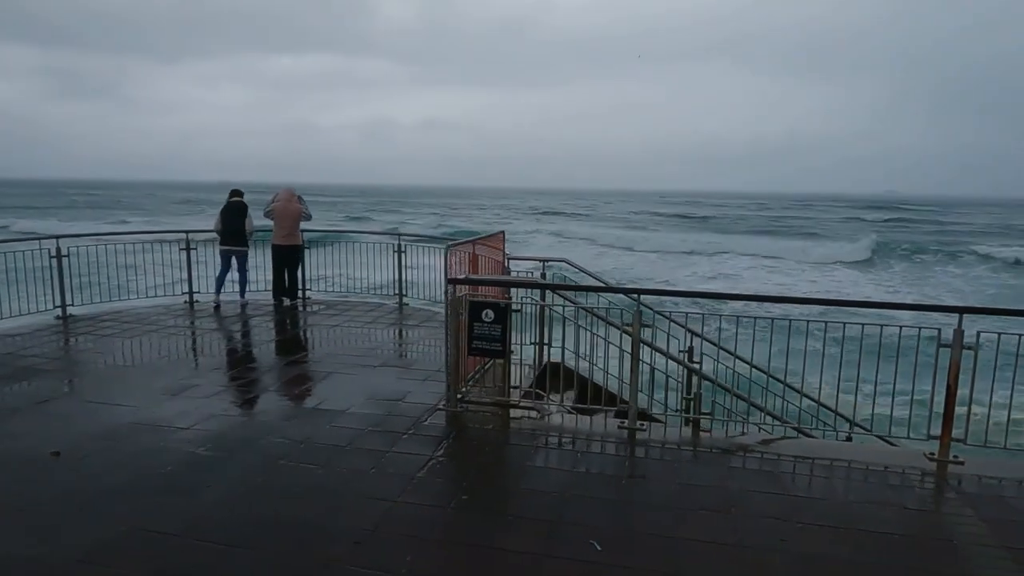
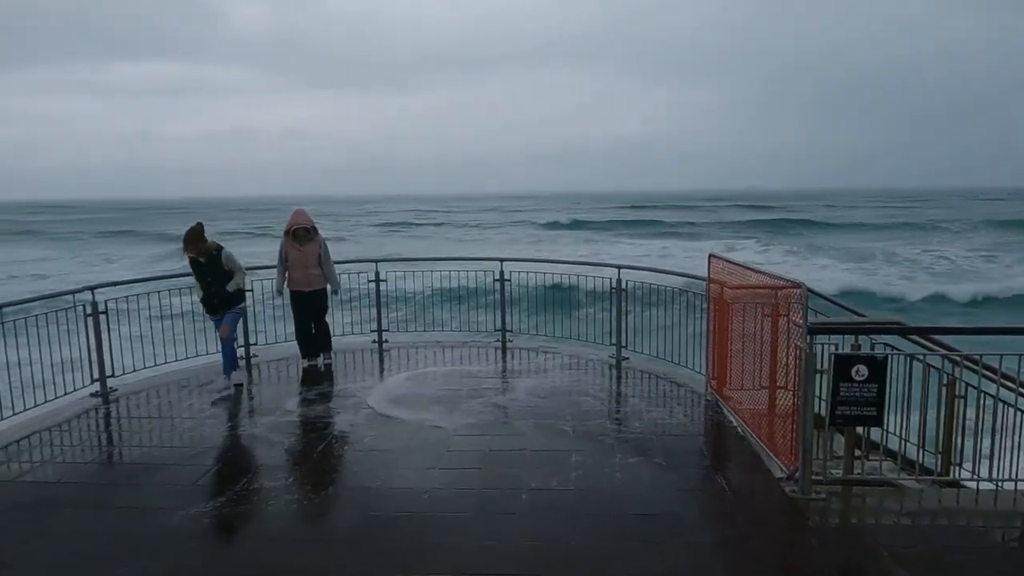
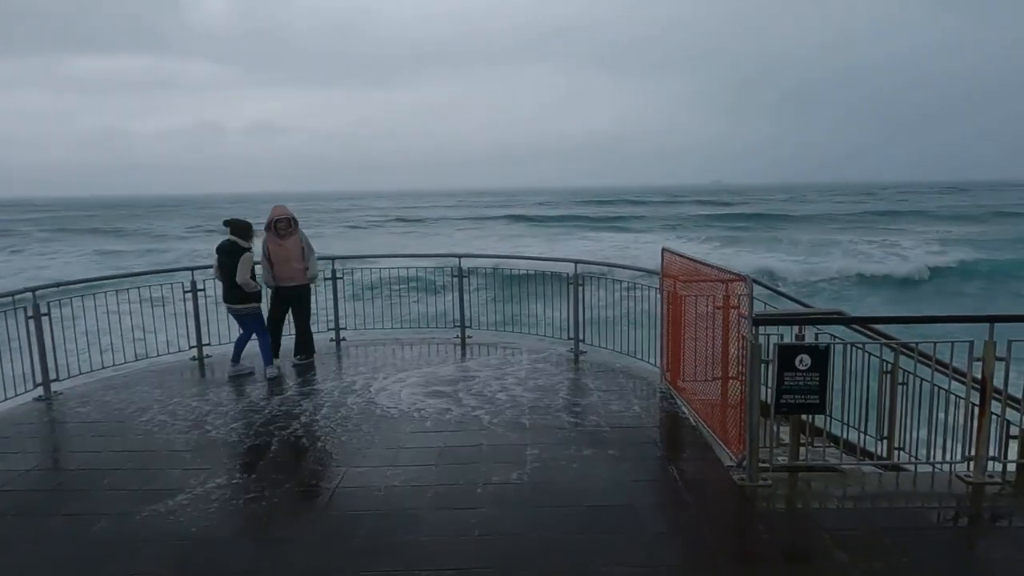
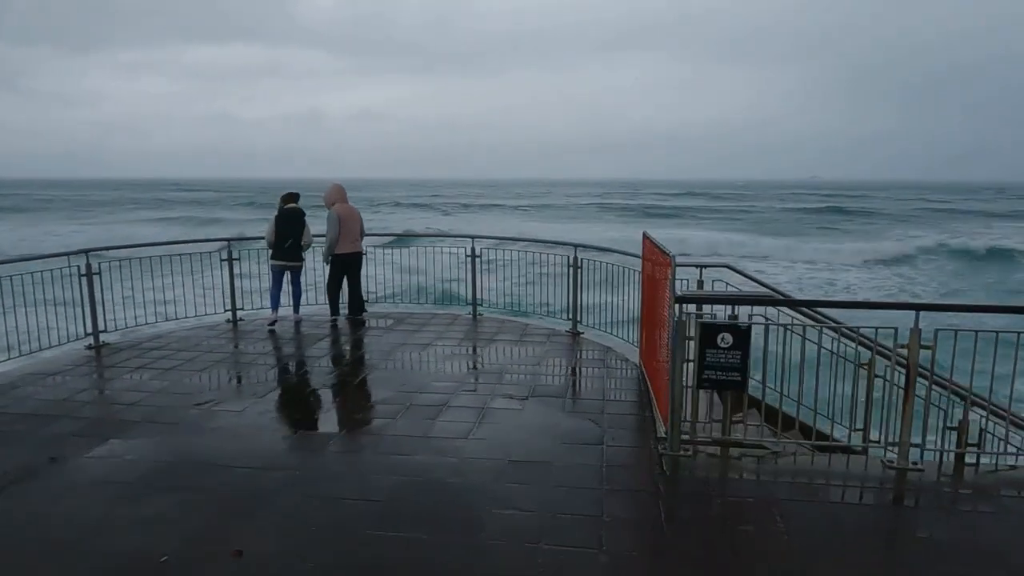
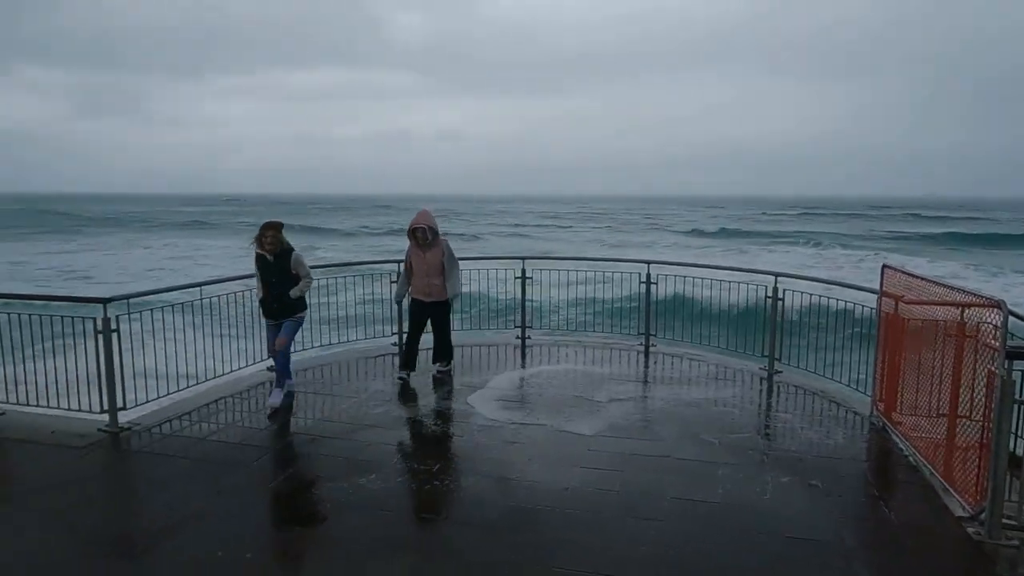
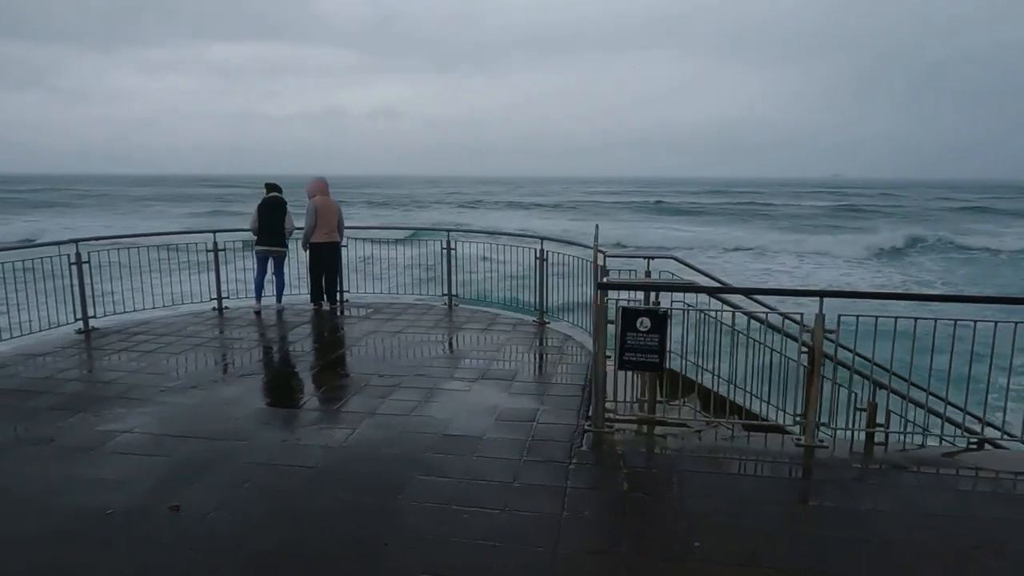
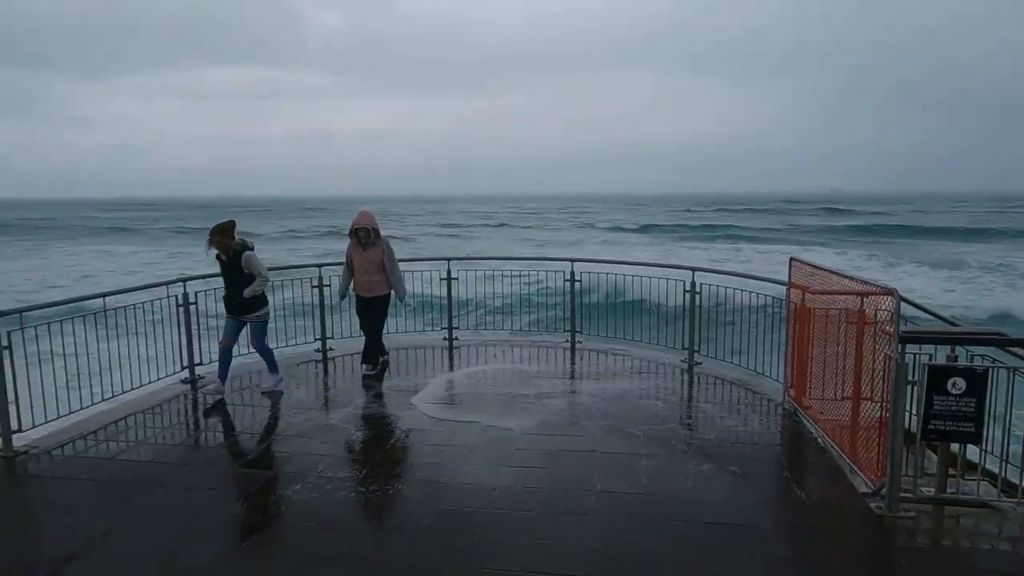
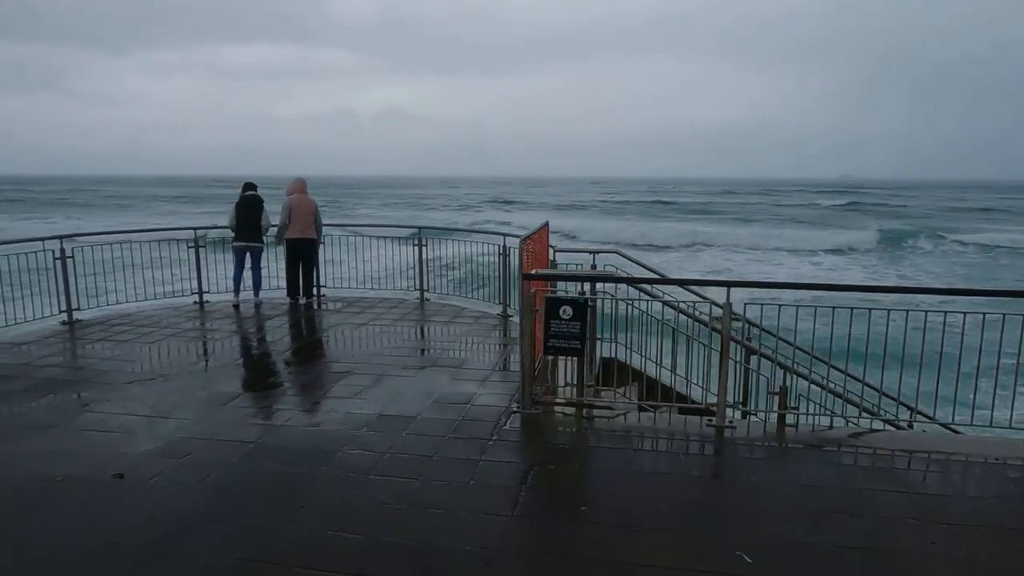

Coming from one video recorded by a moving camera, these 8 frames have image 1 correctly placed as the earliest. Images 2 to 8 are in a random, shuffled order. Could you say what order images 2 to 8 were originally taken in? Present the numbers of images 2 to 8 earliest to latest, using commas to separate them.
8, 6, 4, 3, 2, 7, 5
